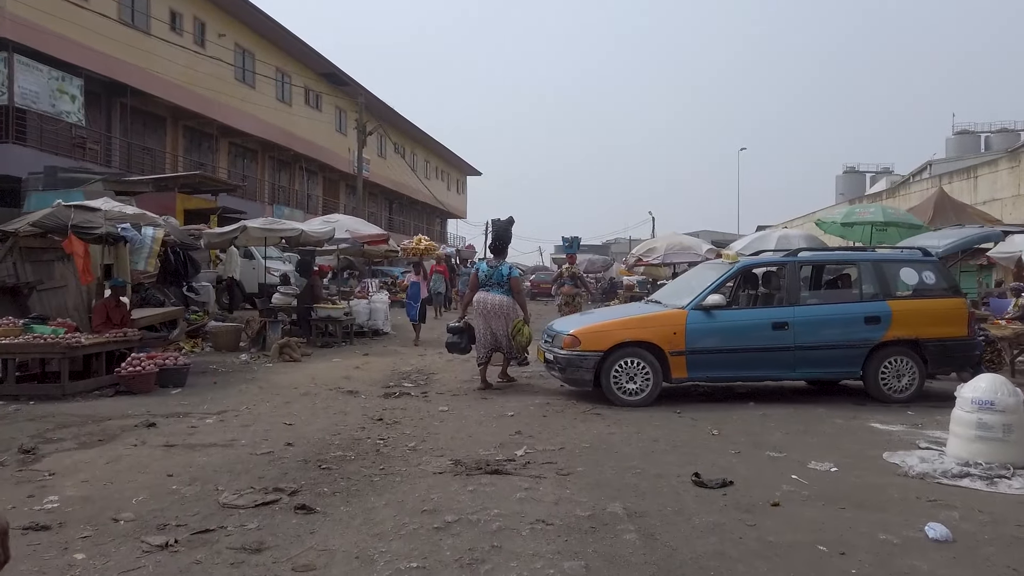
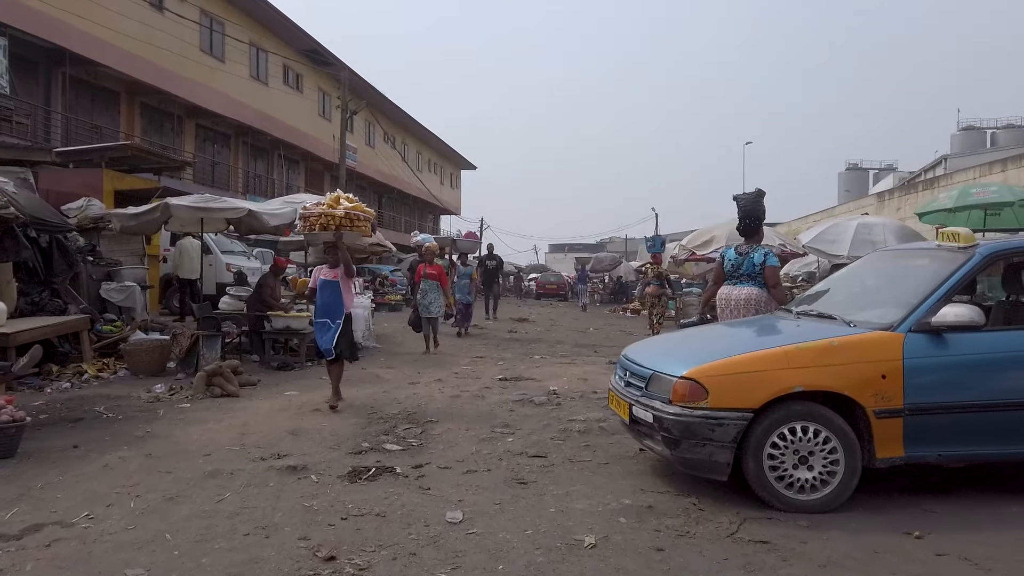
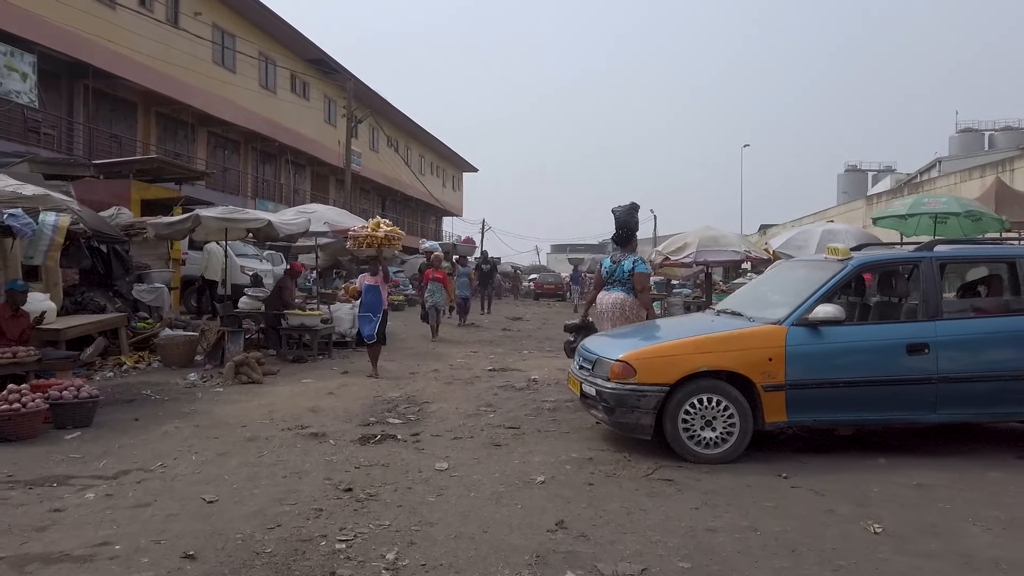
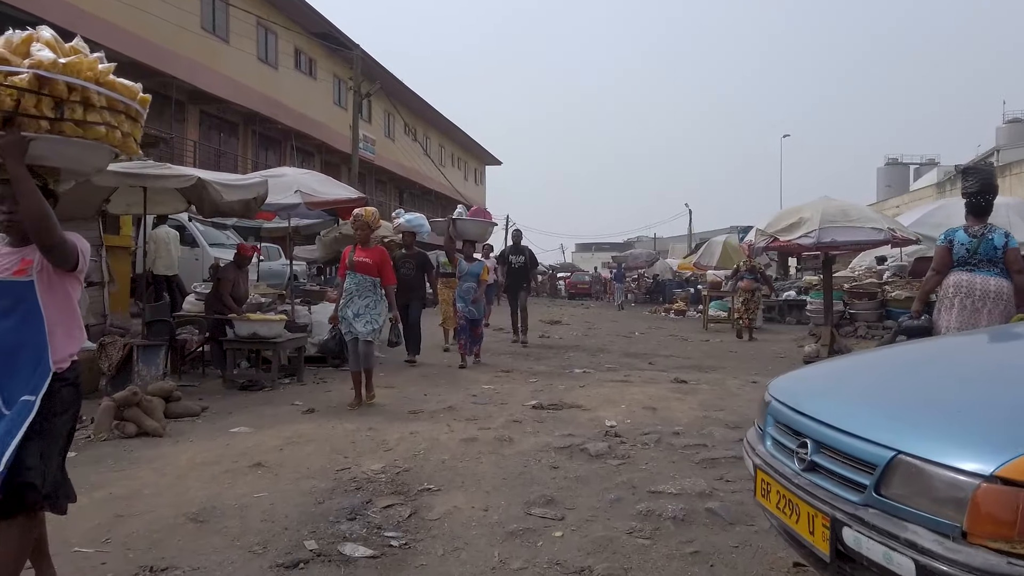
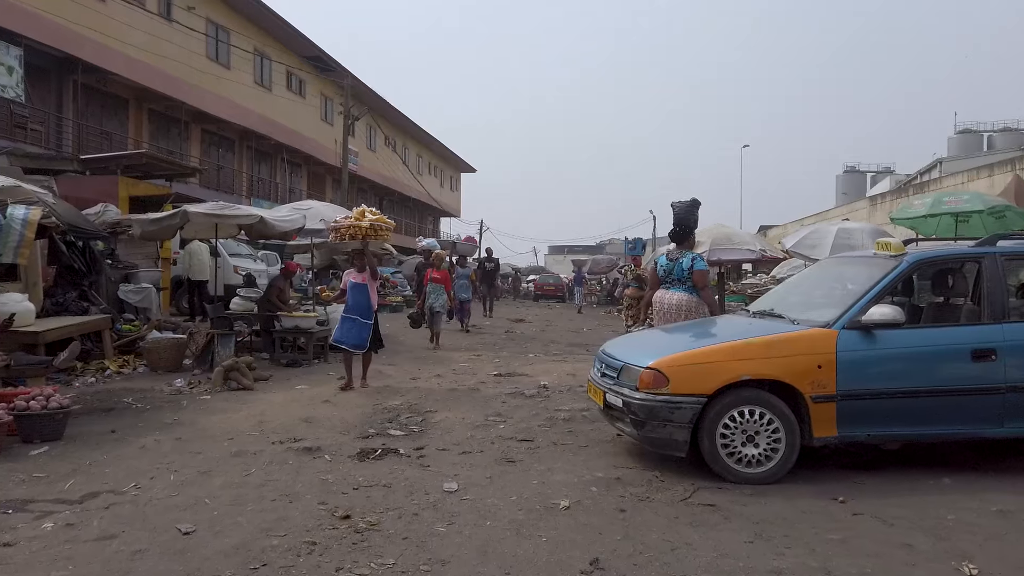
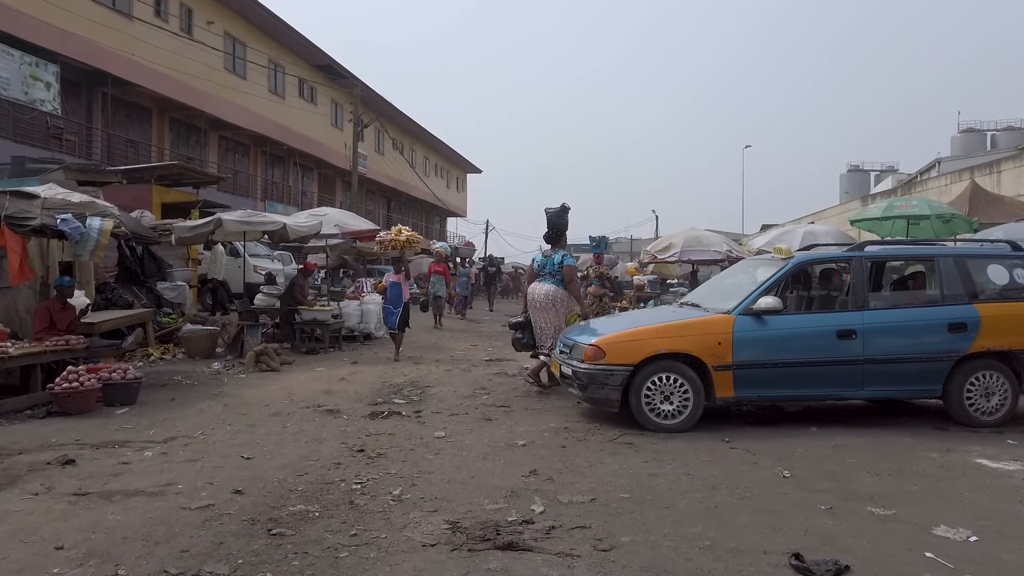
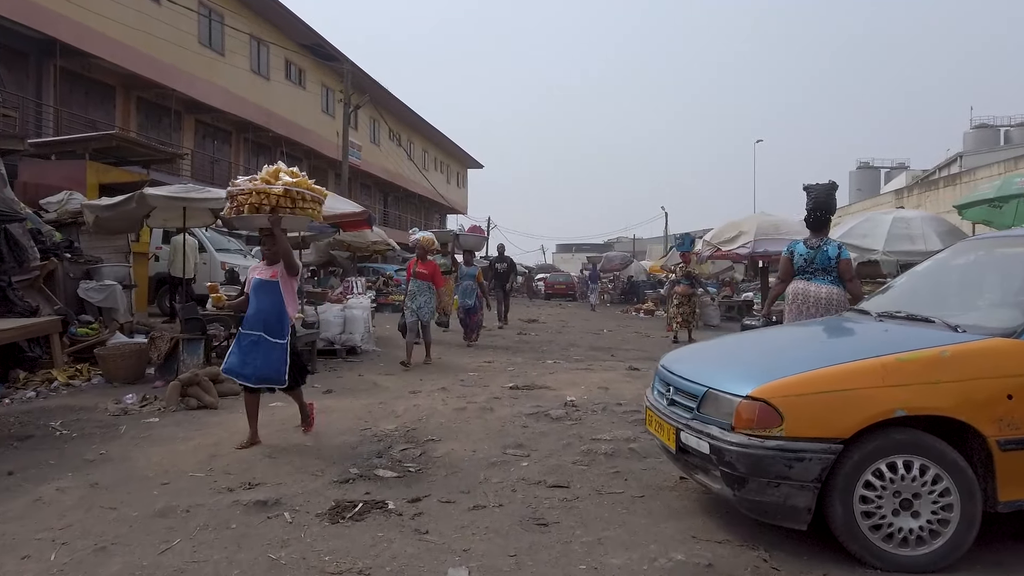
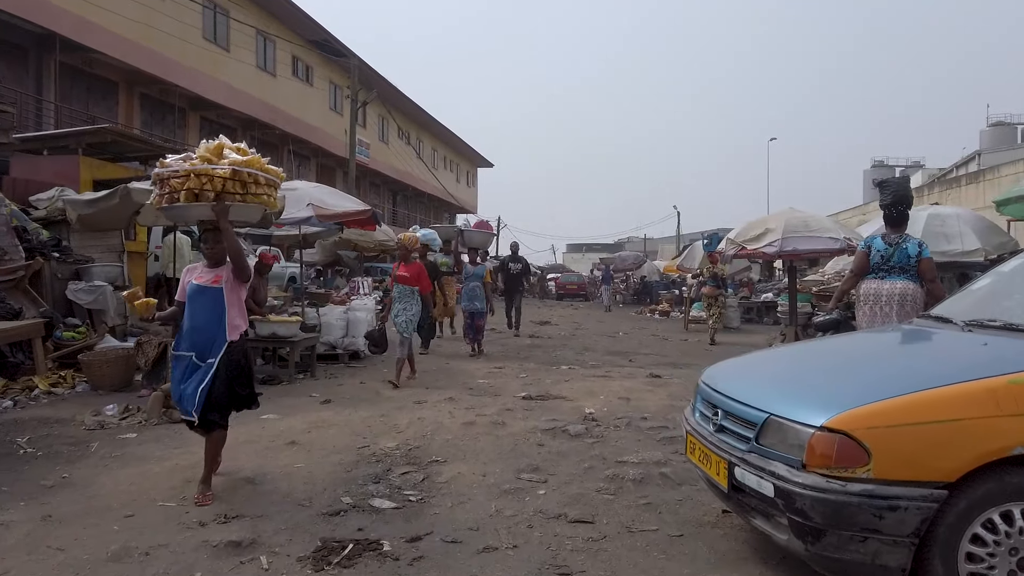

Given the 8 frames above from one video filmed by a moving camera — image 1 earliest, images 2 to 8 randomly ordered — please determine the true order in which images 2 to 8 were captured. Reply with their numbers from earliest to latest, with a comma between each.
6, 3, 5, 2, 7, 8, 4
